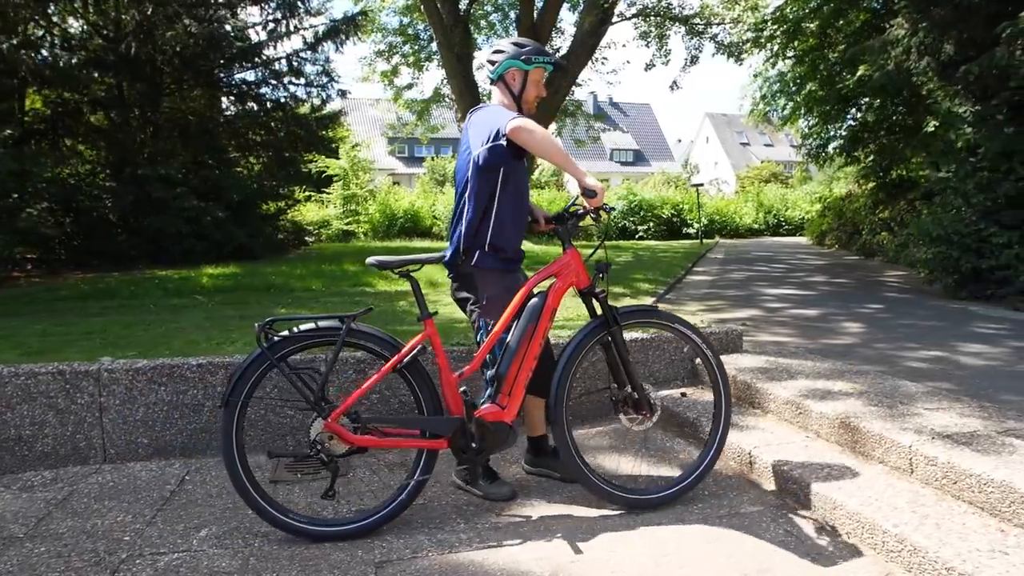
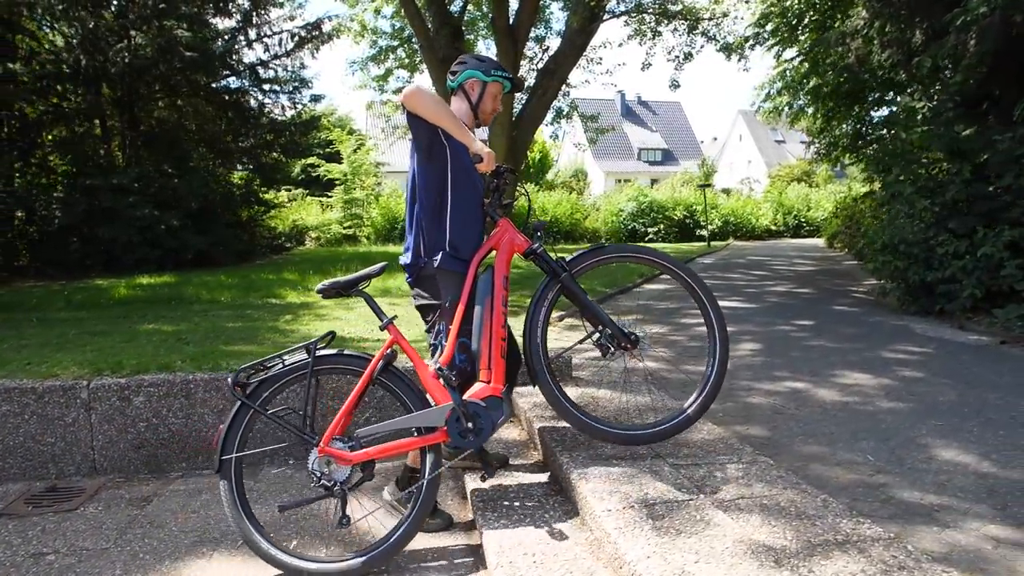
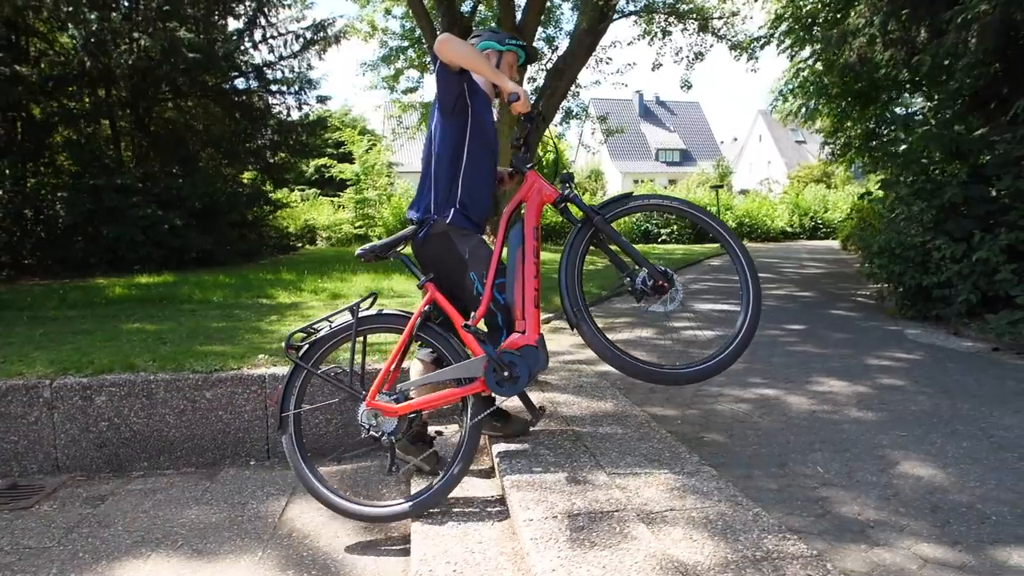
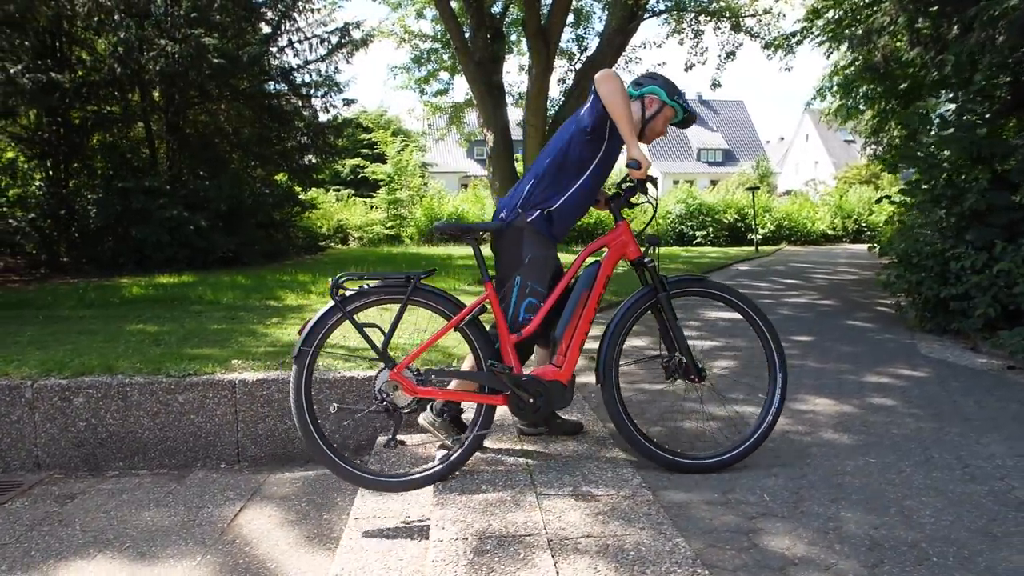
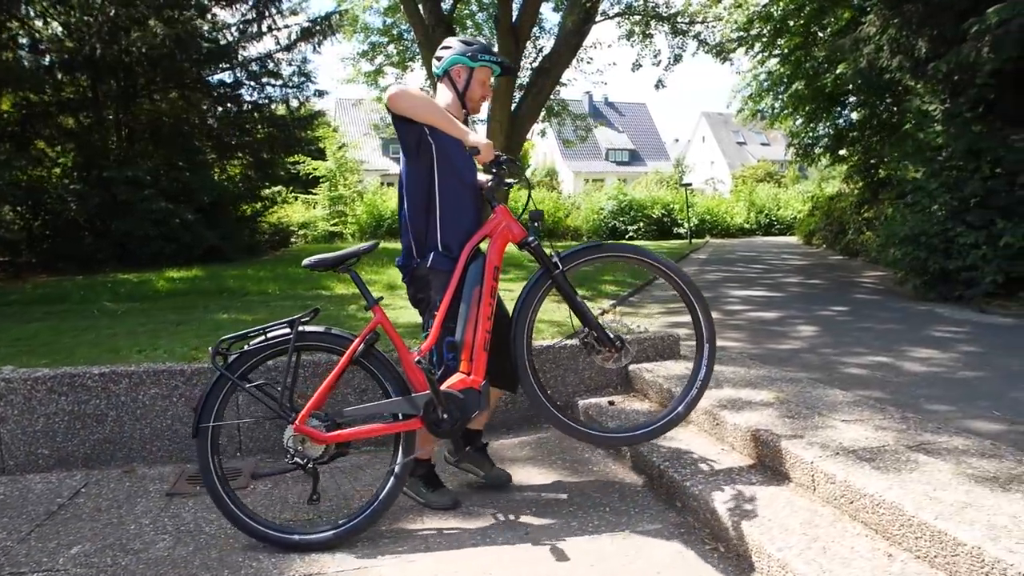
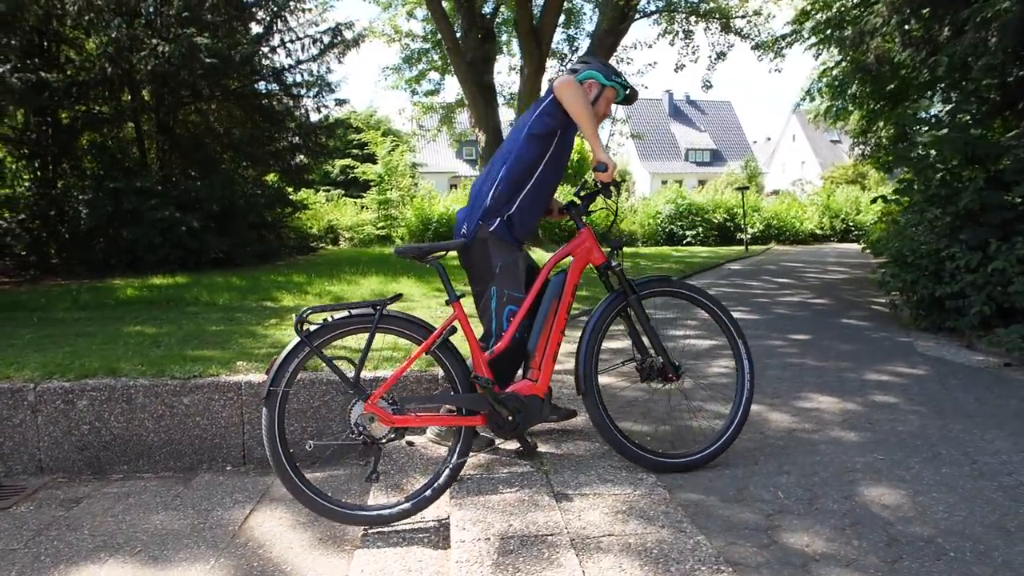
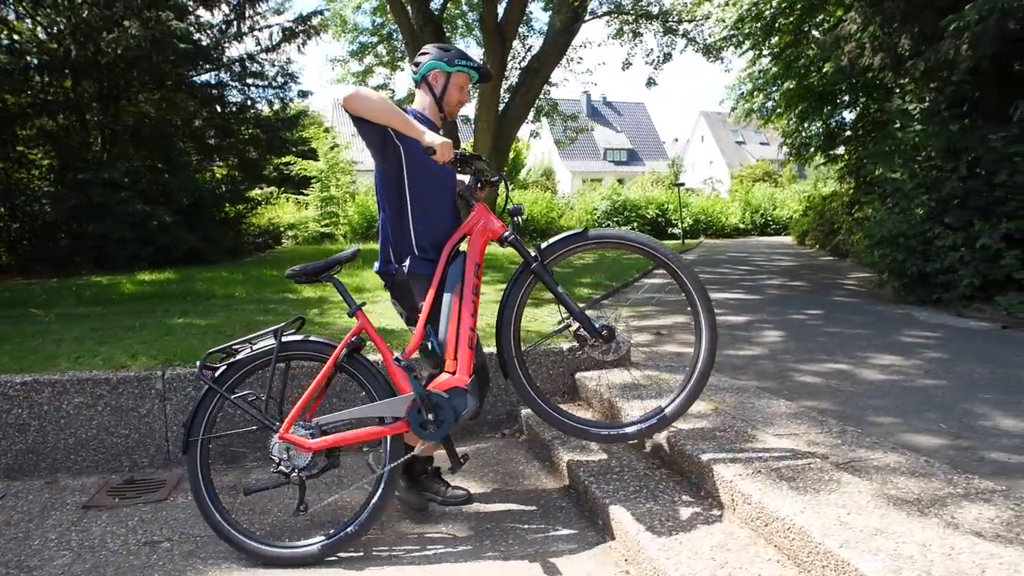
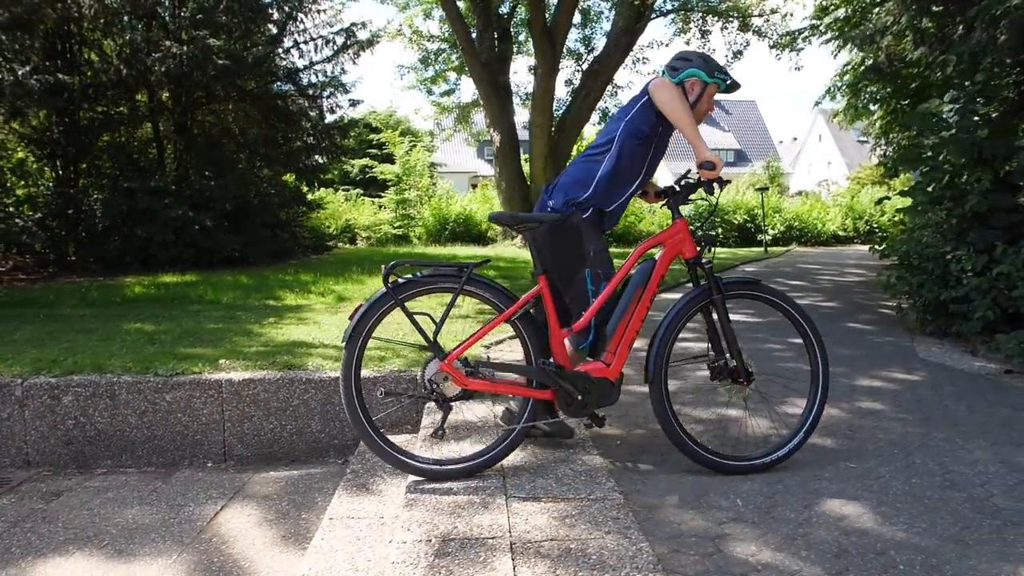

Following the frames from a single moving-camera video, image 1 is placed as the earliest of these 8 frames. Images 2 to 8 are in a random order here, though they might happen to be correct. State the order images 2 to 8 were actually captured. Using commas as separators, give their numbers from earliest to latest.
5, 7, 2, 3, 6, 4, 8
